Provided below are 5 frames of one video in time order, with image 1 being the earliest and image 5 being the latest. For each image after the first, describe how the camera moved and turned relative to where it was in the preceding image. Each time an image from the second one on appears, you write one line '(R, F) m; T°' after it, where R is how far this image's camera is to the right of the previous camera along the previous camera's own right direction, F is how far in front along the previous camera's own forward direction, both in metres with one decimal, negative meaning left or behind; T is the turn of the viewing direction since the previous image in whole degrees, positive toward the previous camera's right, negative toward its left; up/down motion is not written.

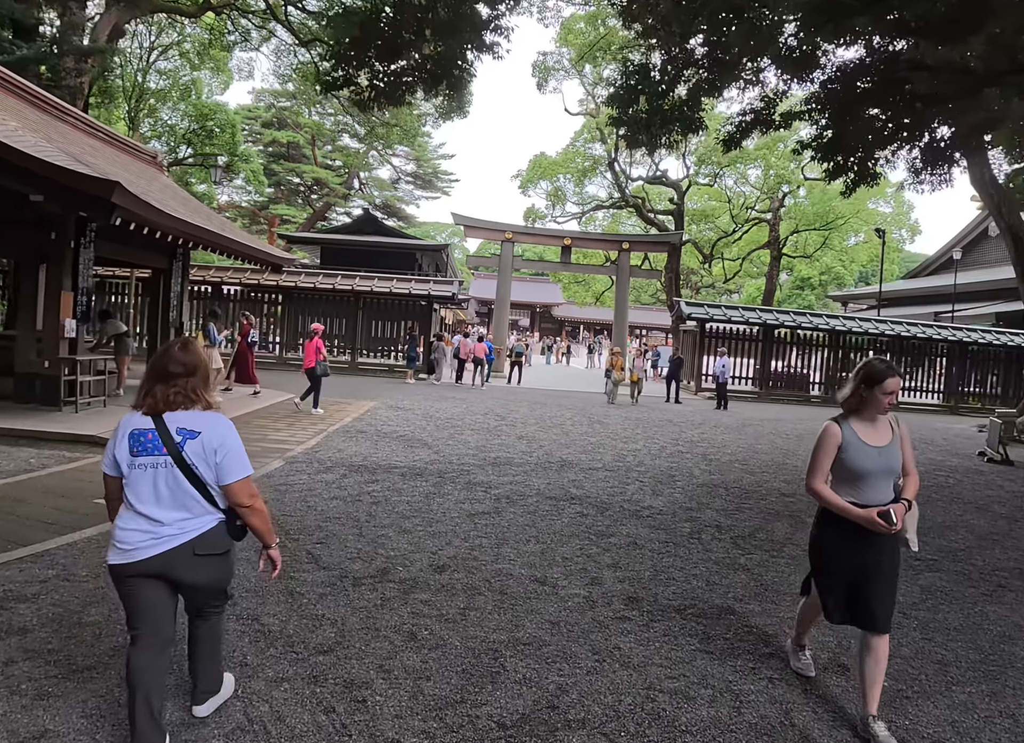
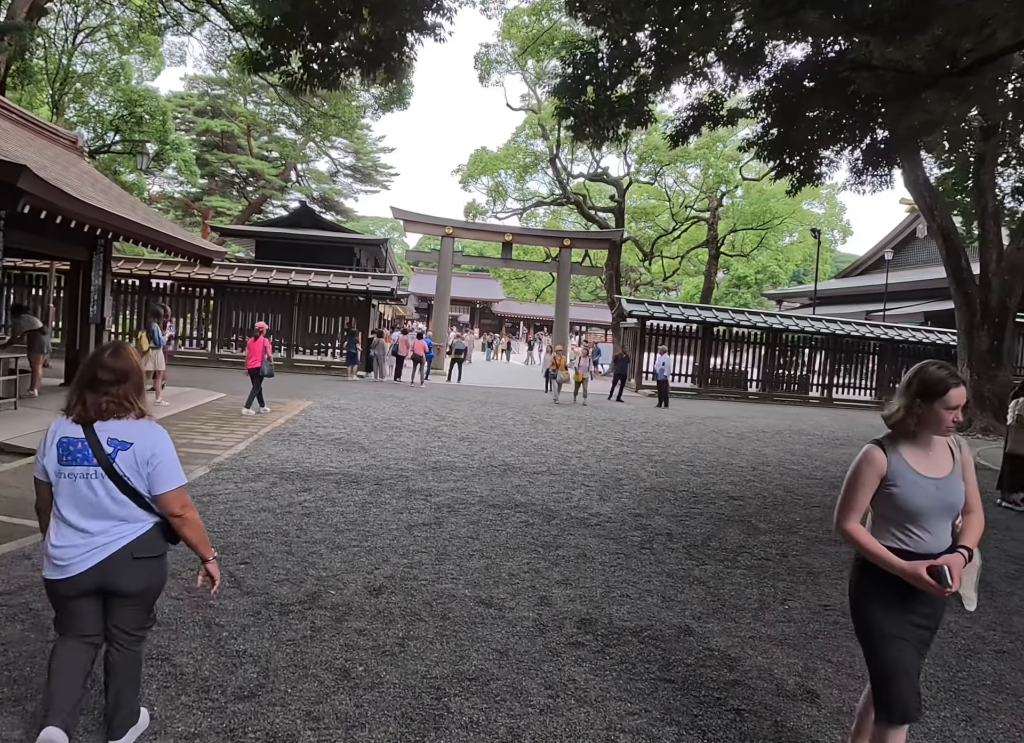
(0.0, +0.3) m; +5°
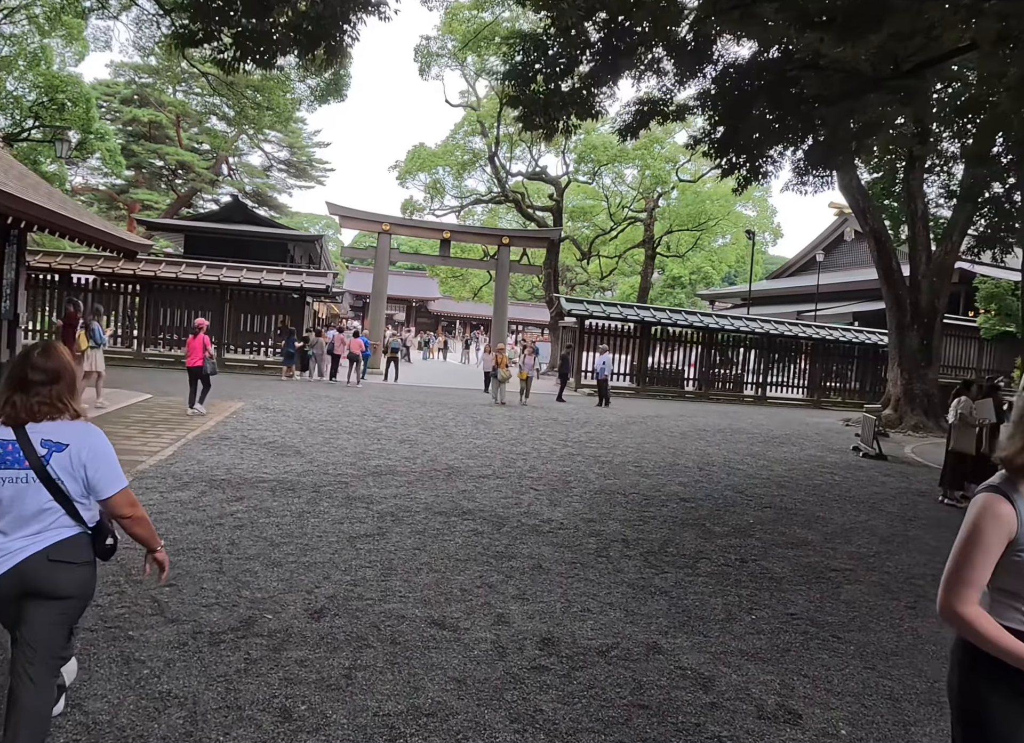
(-0.1, +0.3) m; +5°
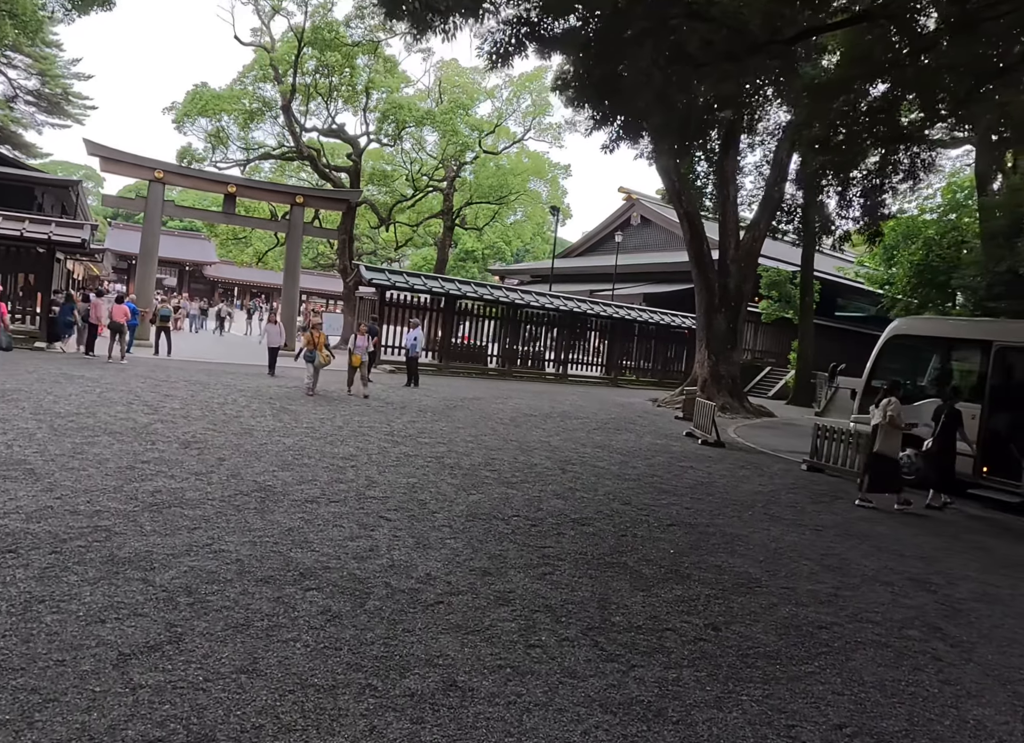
(-0.4, +1.7) m; +17°
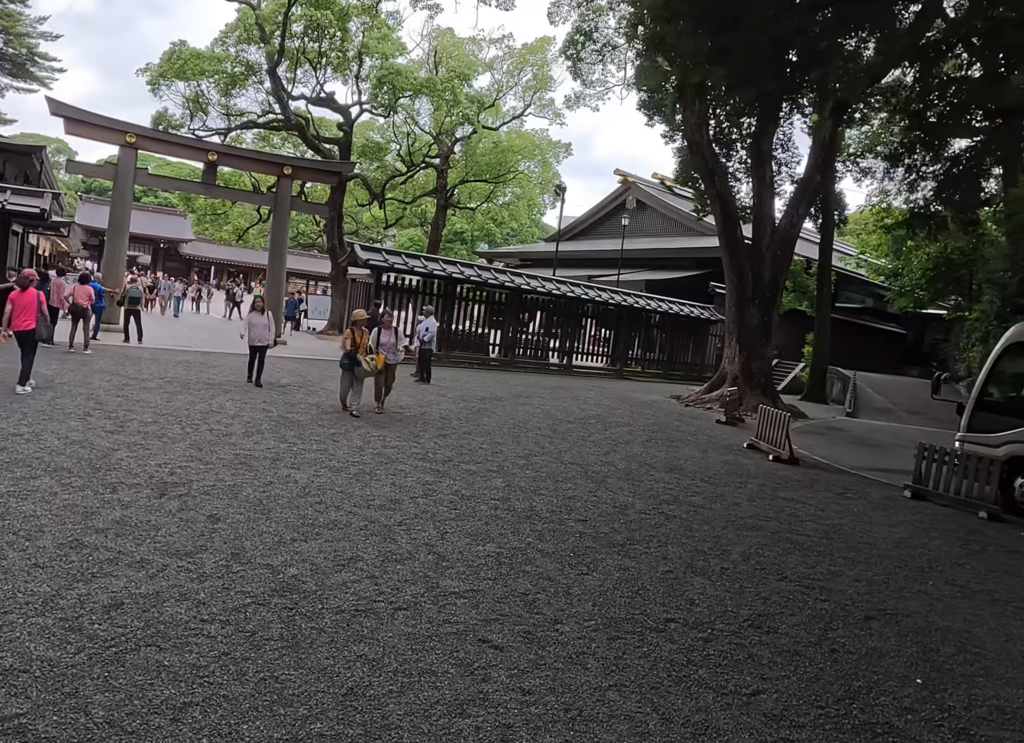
(-0.8, +1.8) m; +2°
